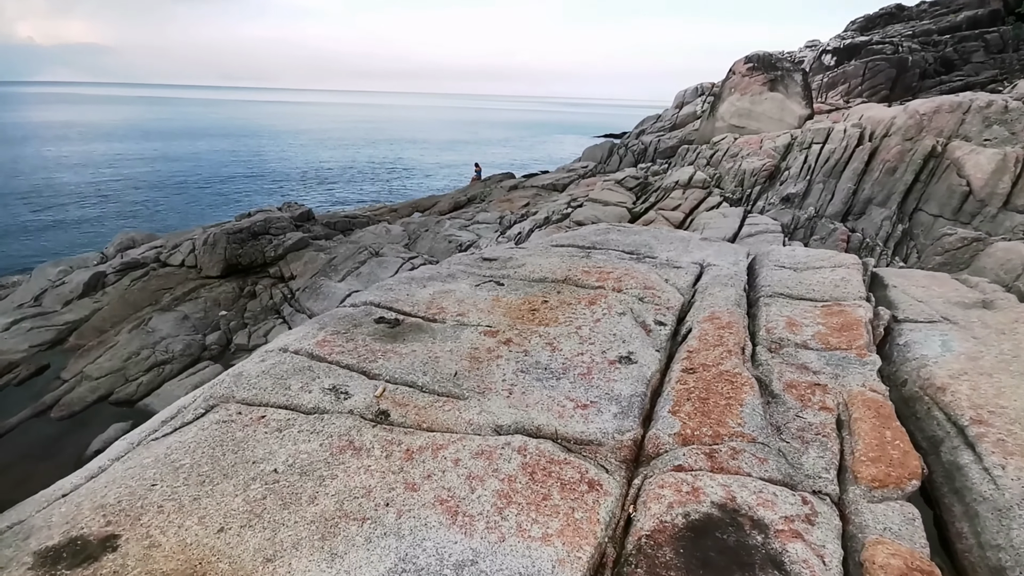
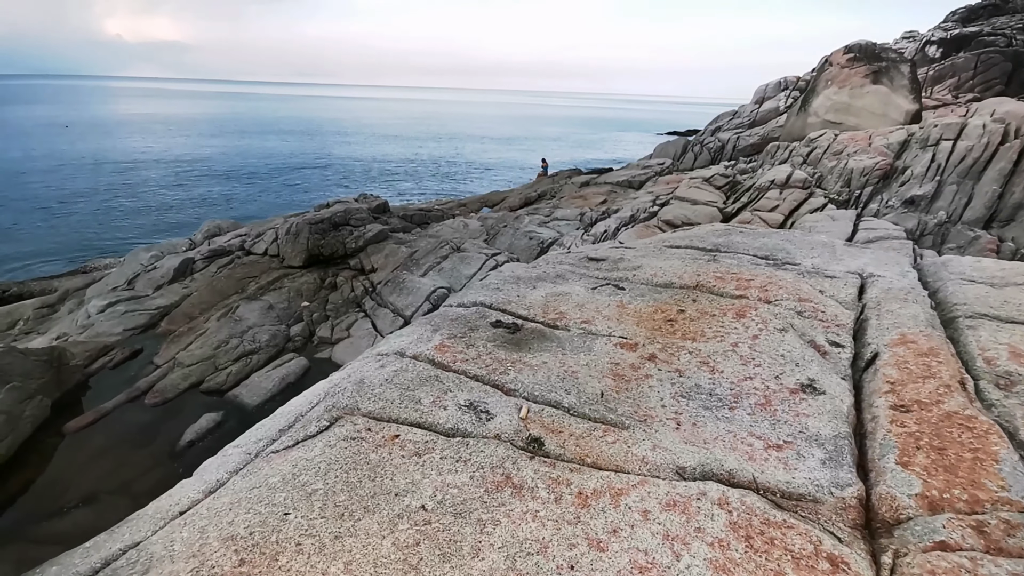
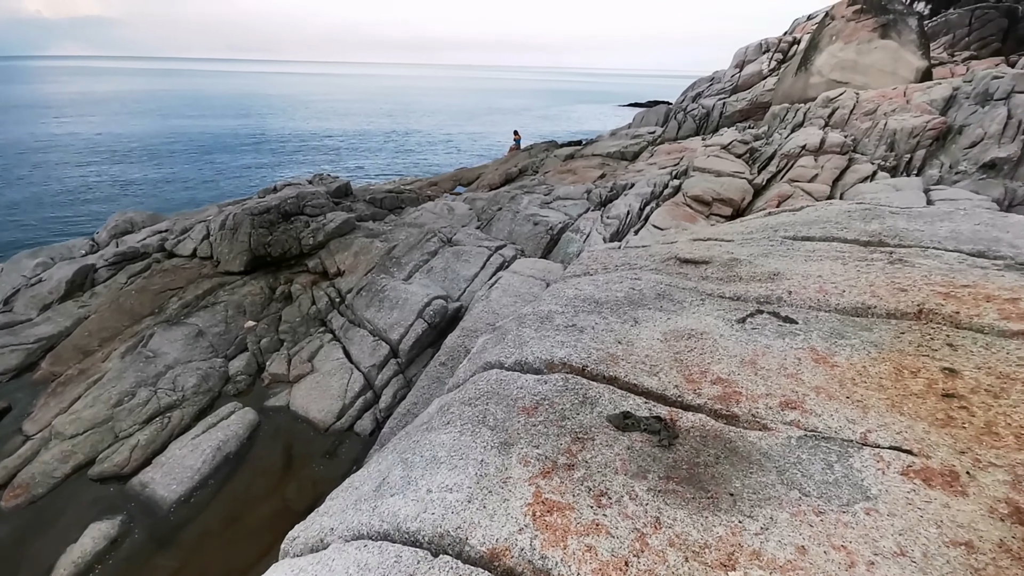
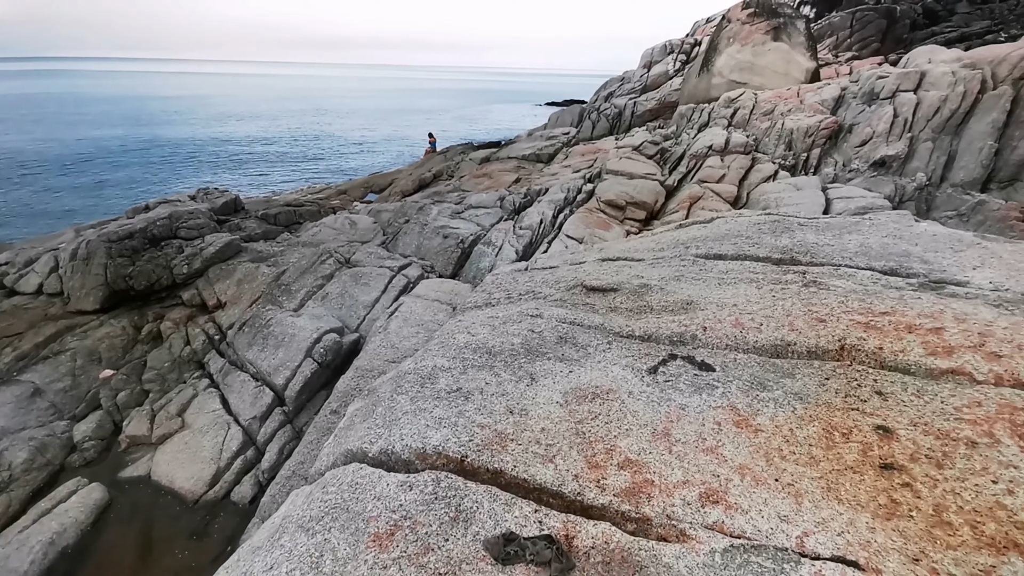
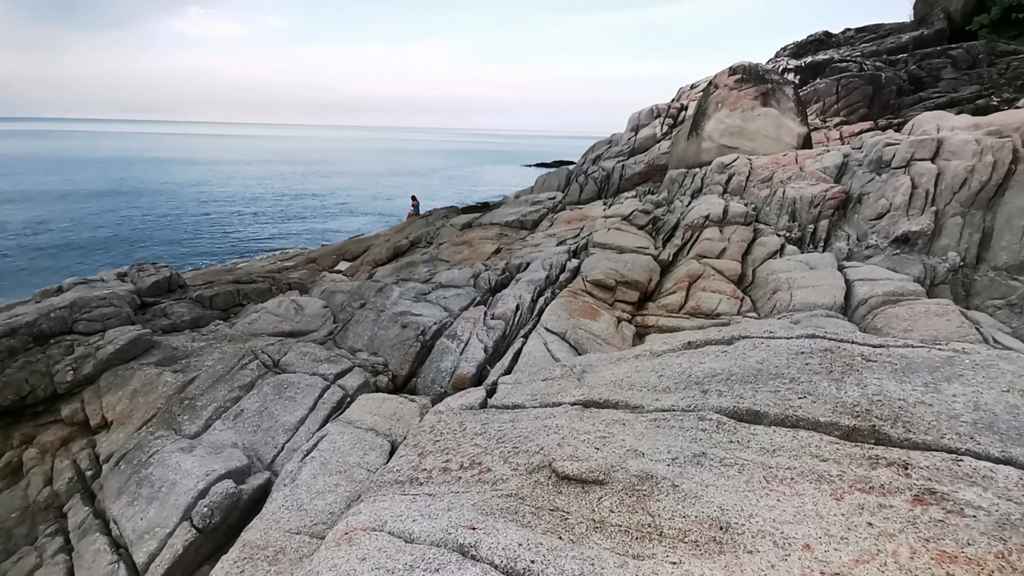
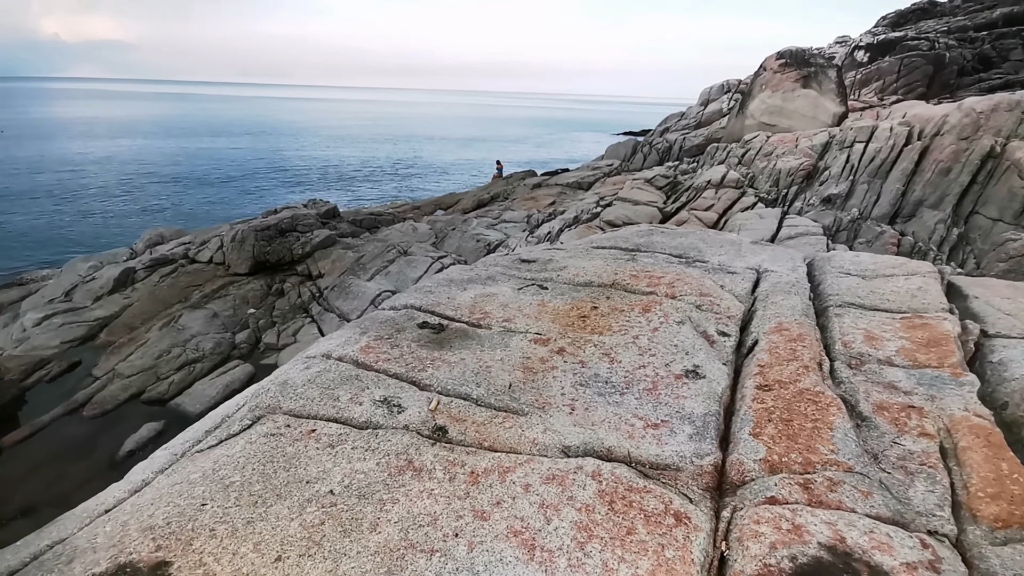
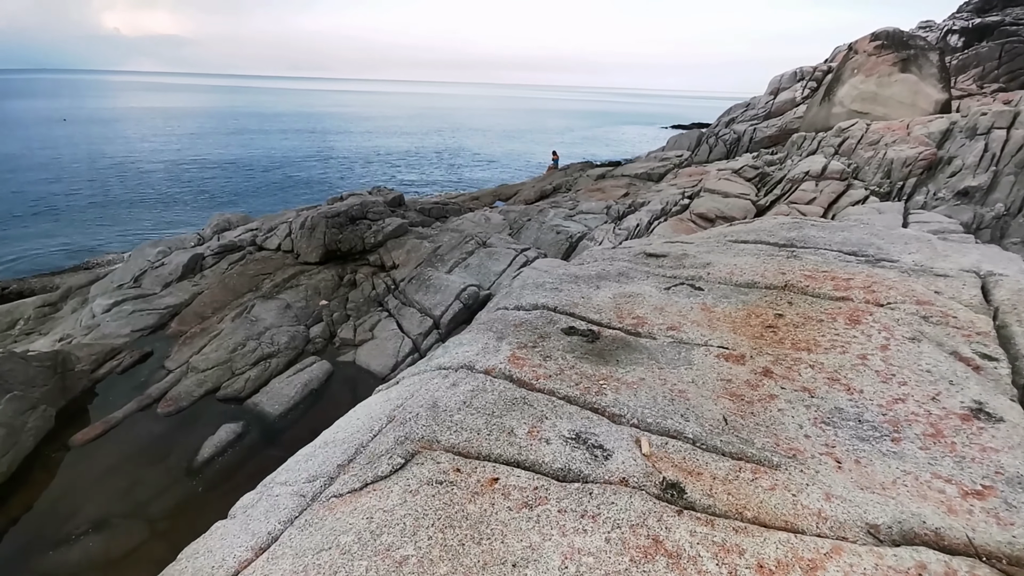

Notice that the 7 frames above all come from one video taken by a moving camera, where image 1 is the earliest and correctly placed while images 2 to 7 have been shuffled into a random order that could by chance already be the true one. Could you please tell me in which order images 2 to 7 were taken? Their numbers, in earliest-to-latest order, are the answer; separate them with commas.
6, 2, 7, 3, 4, 5
